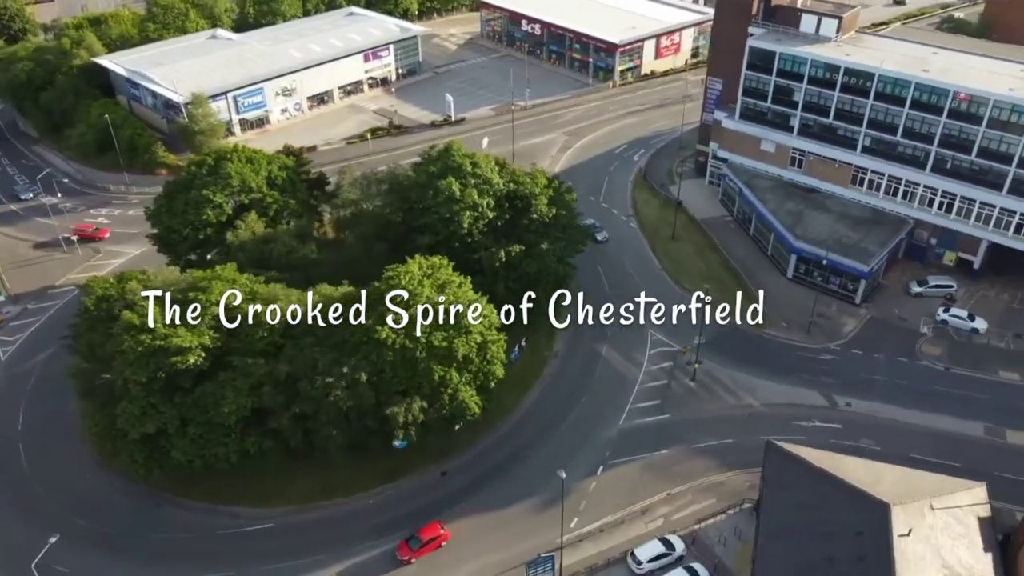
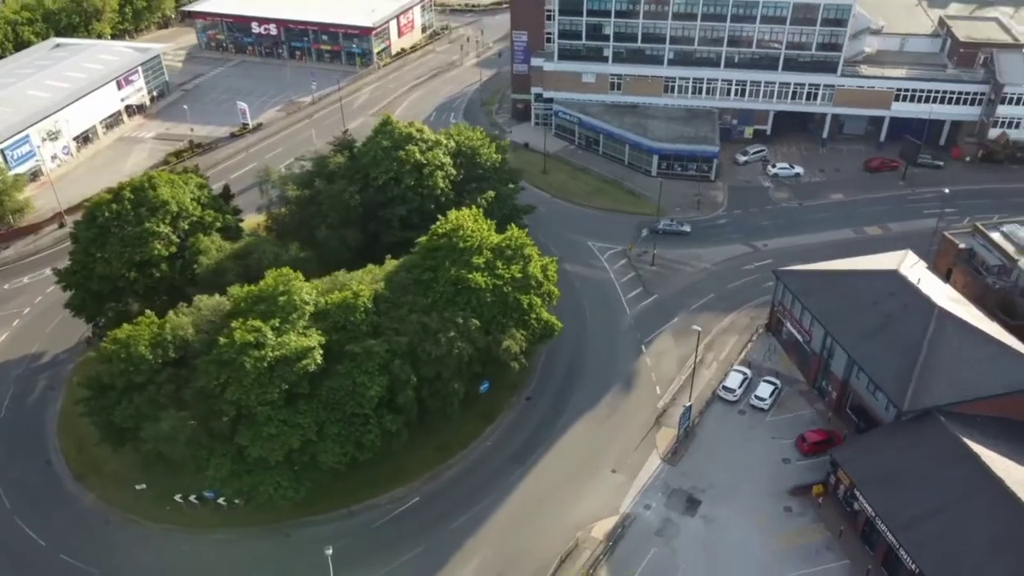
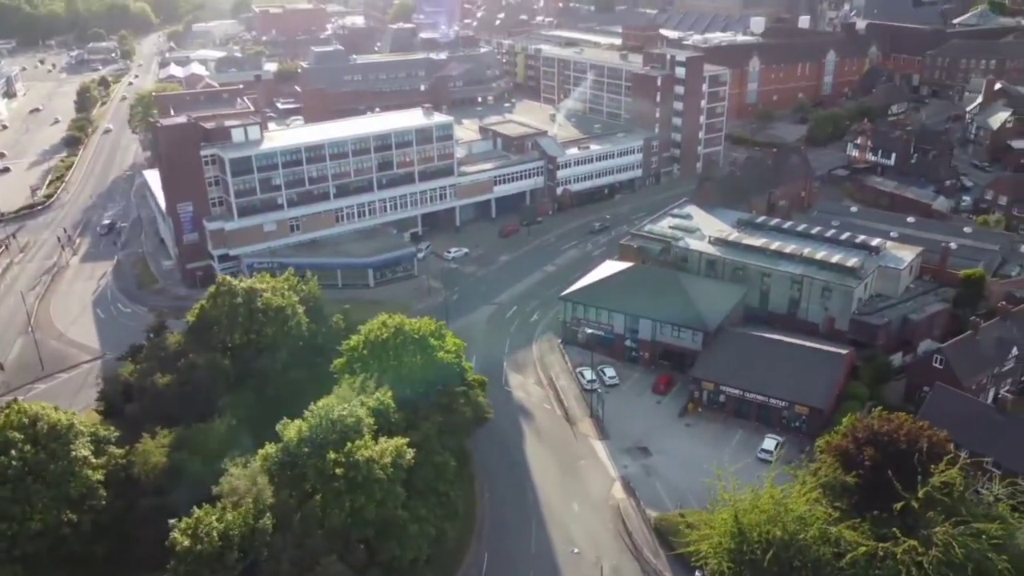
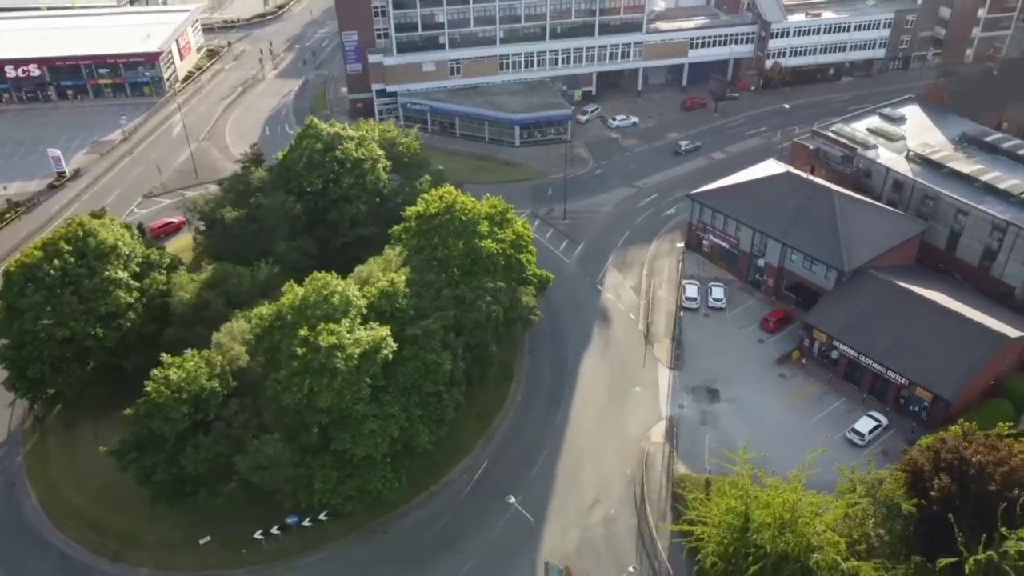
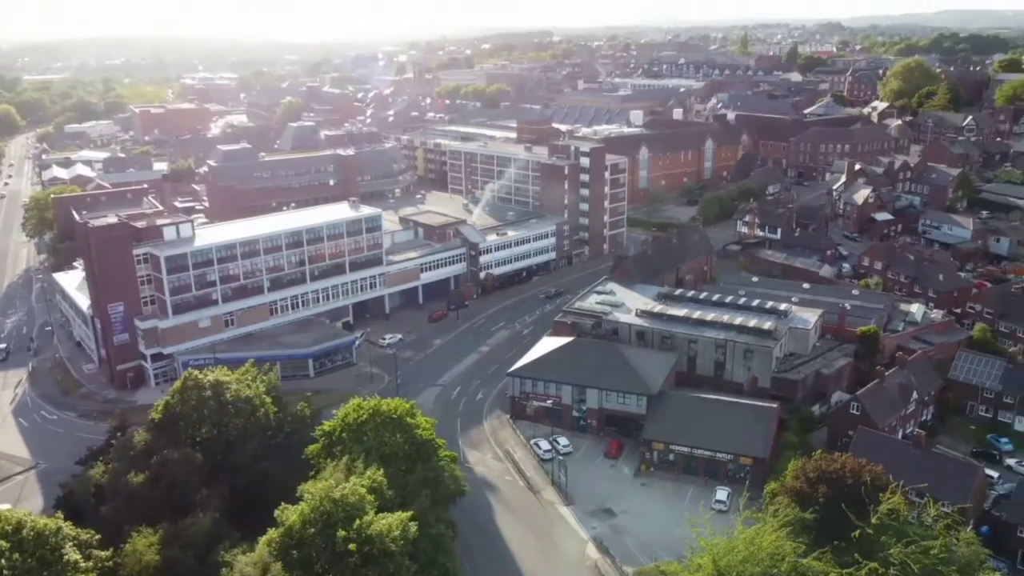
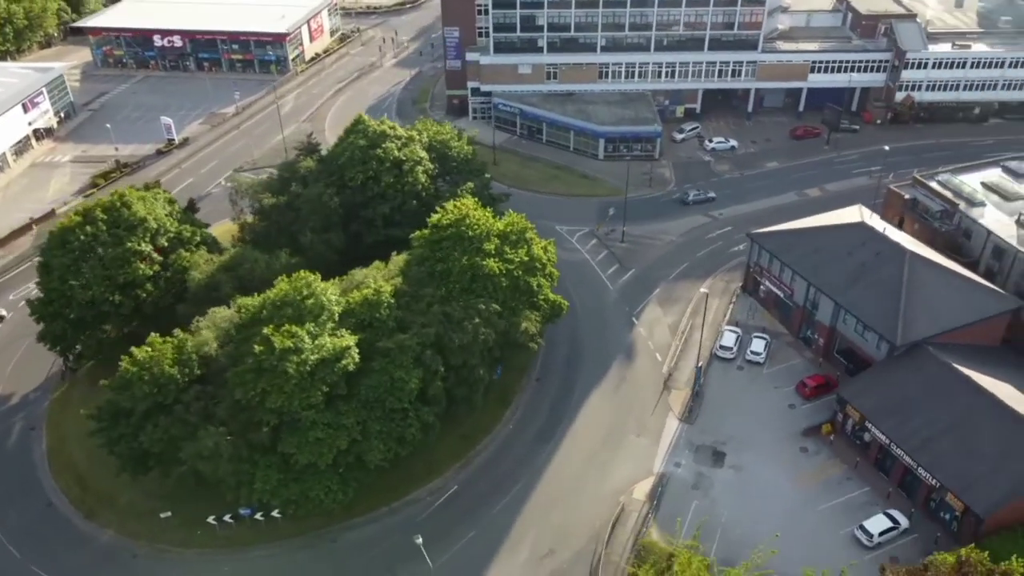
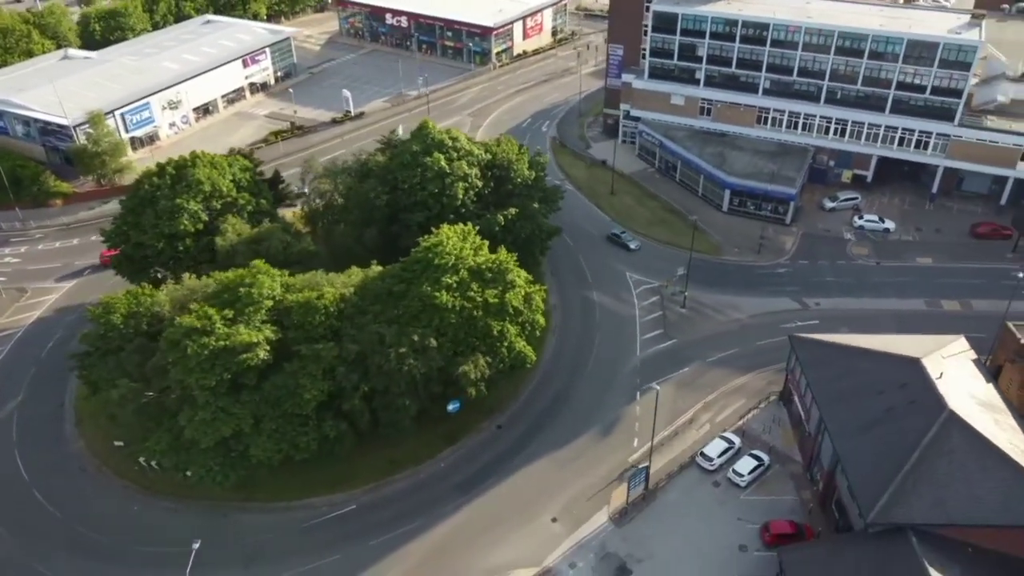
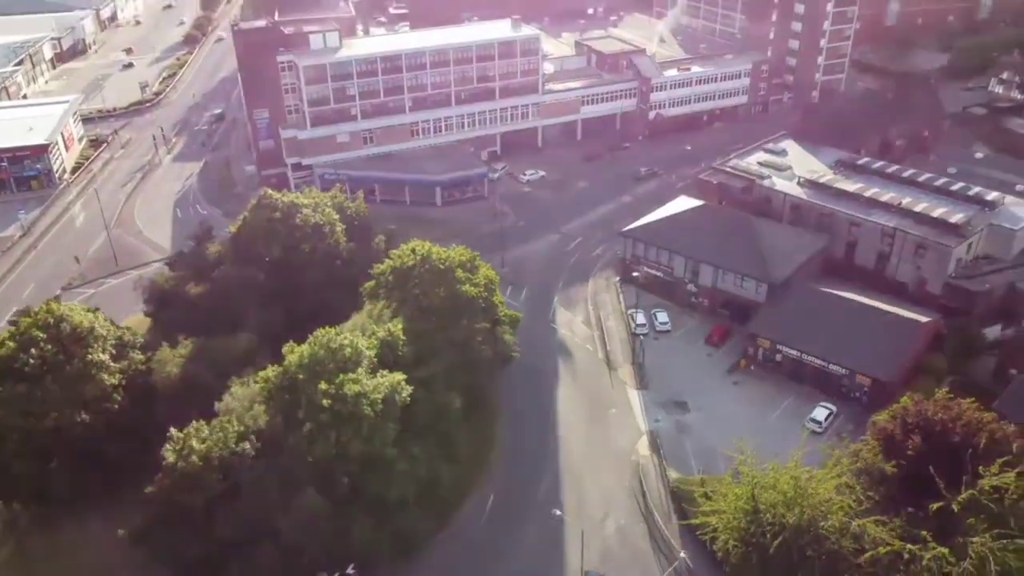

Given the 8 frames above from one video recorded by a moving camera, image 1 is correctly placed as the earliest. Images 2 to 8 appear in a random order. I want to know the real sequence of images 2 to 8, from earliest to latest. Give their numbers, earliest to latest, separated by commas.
7, 2, 6, 4, 8, 3, 5
